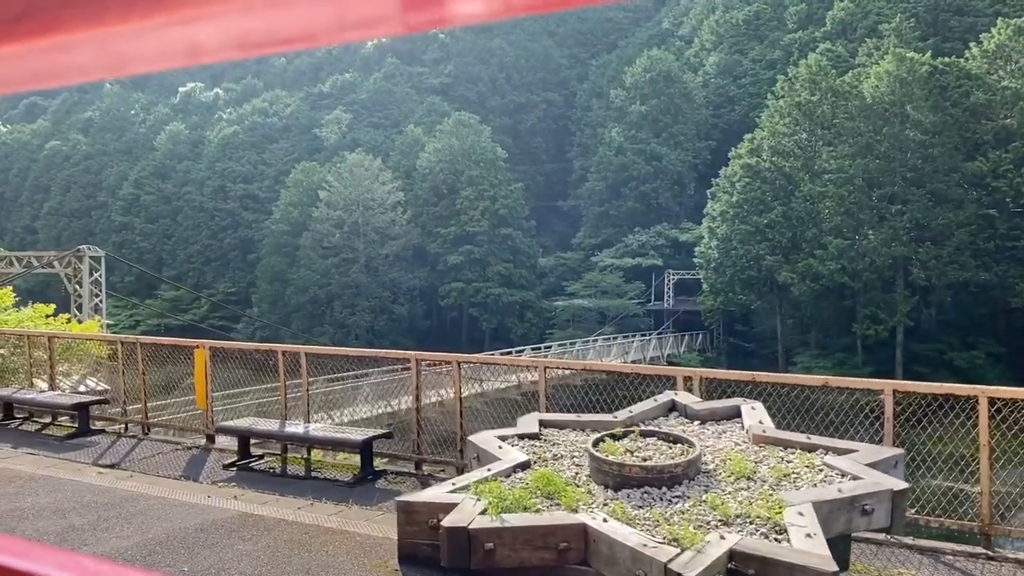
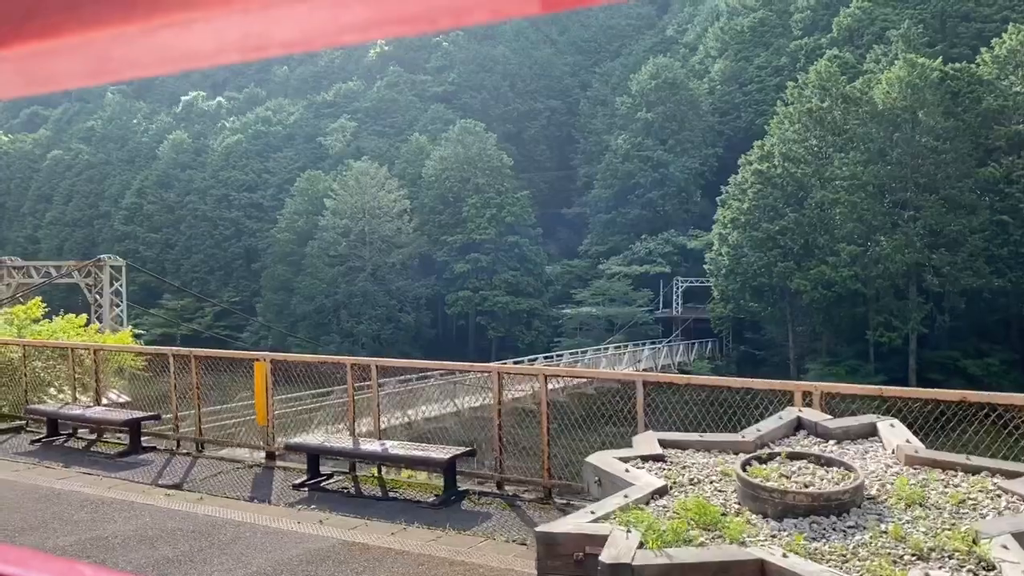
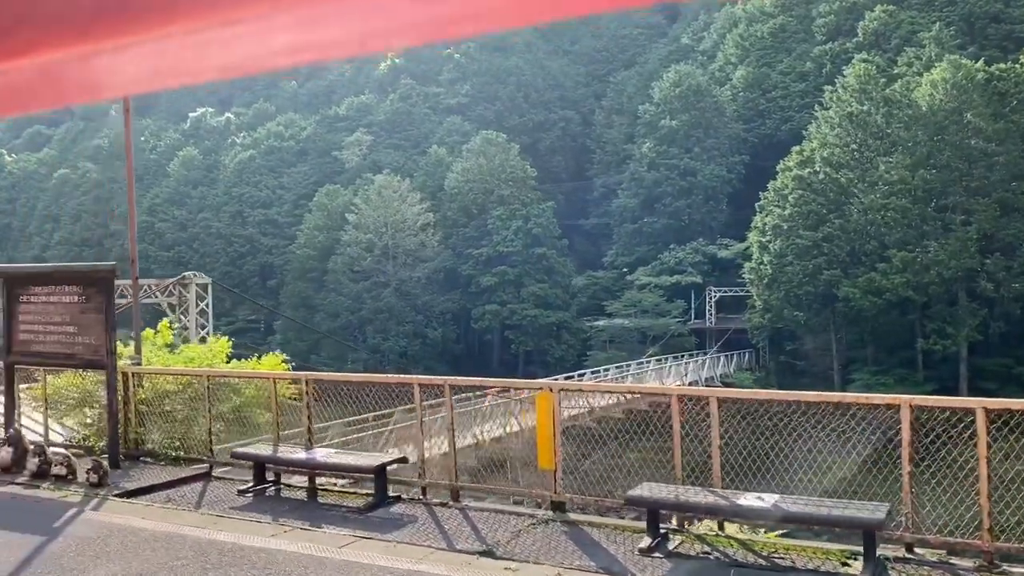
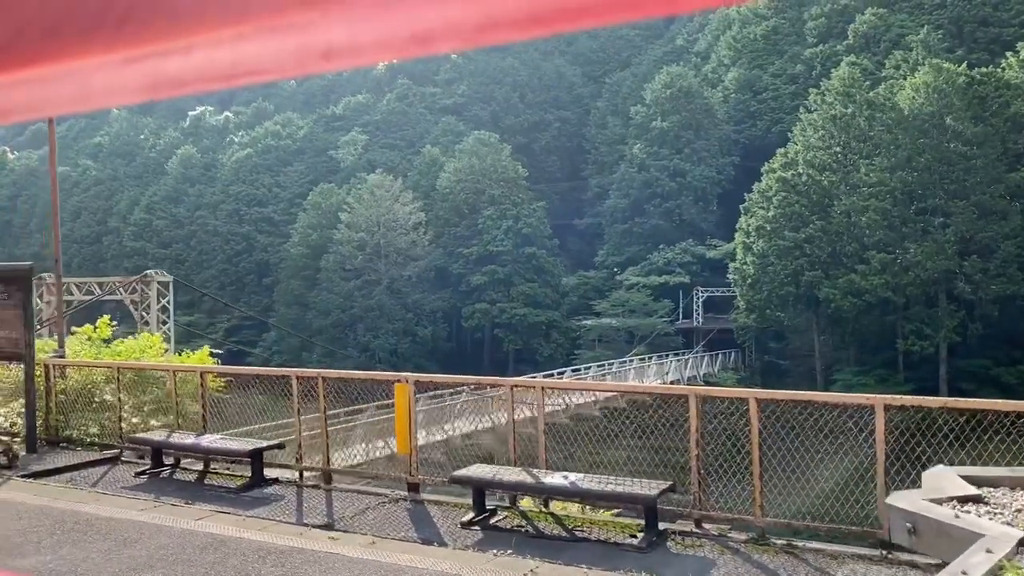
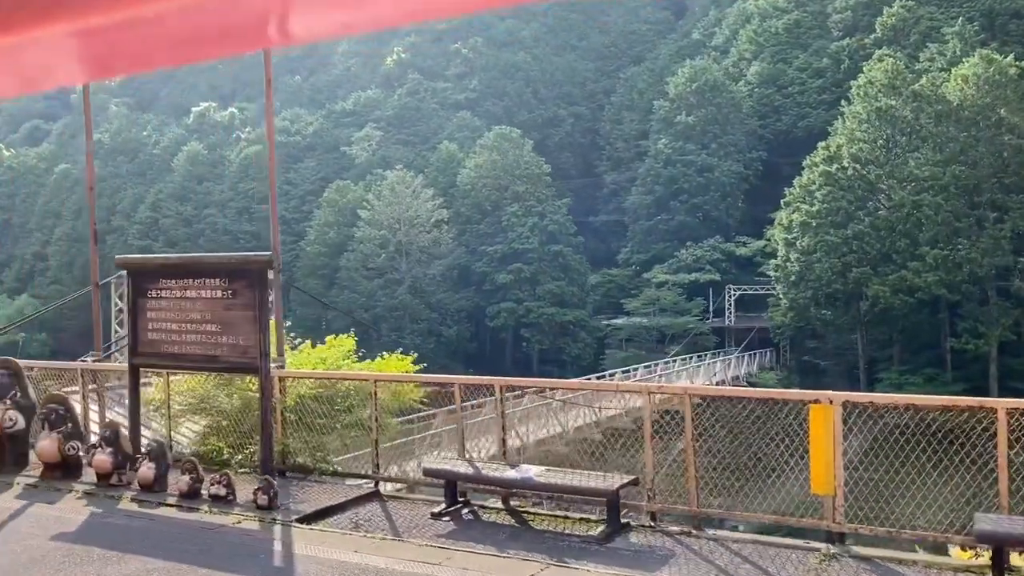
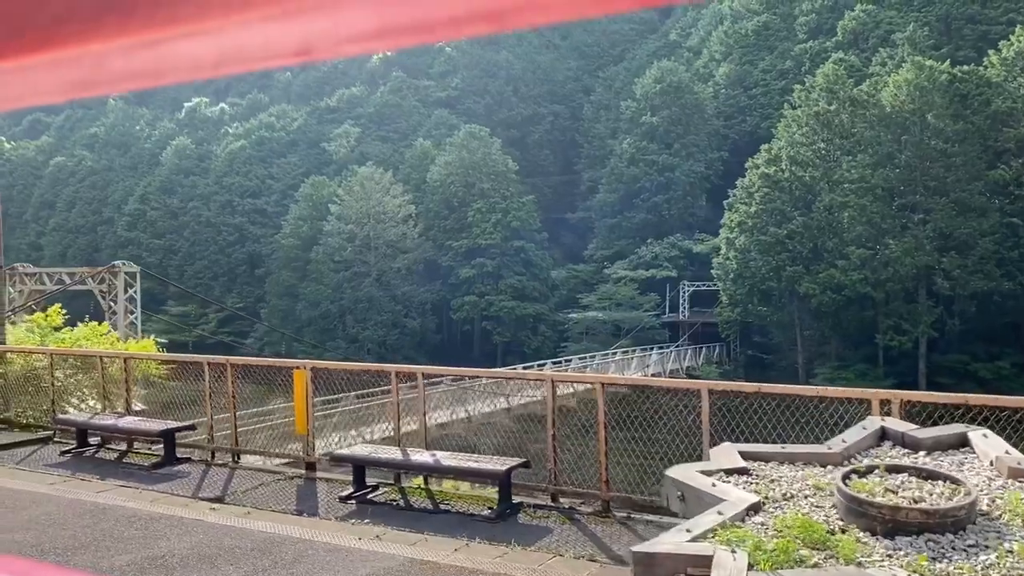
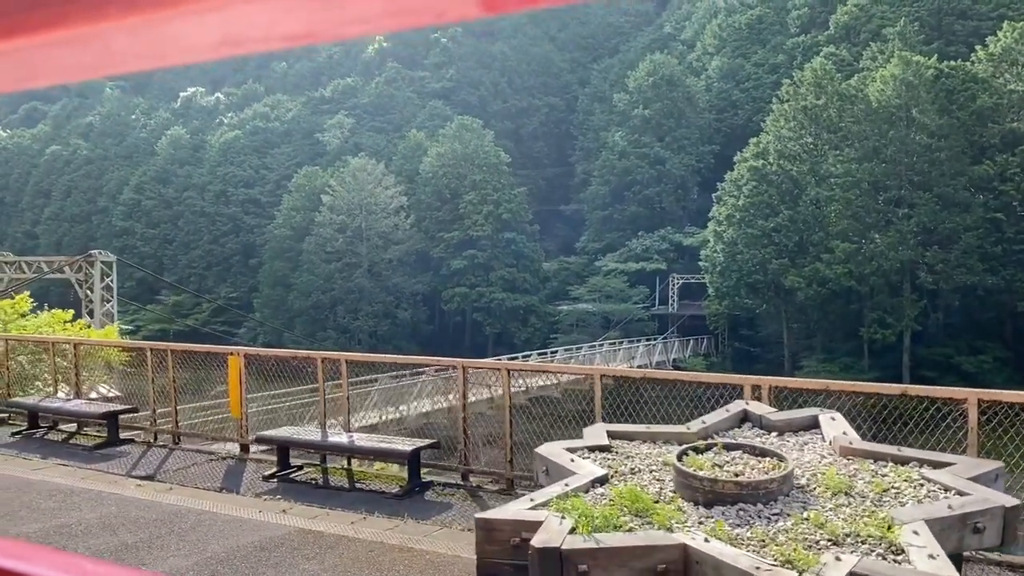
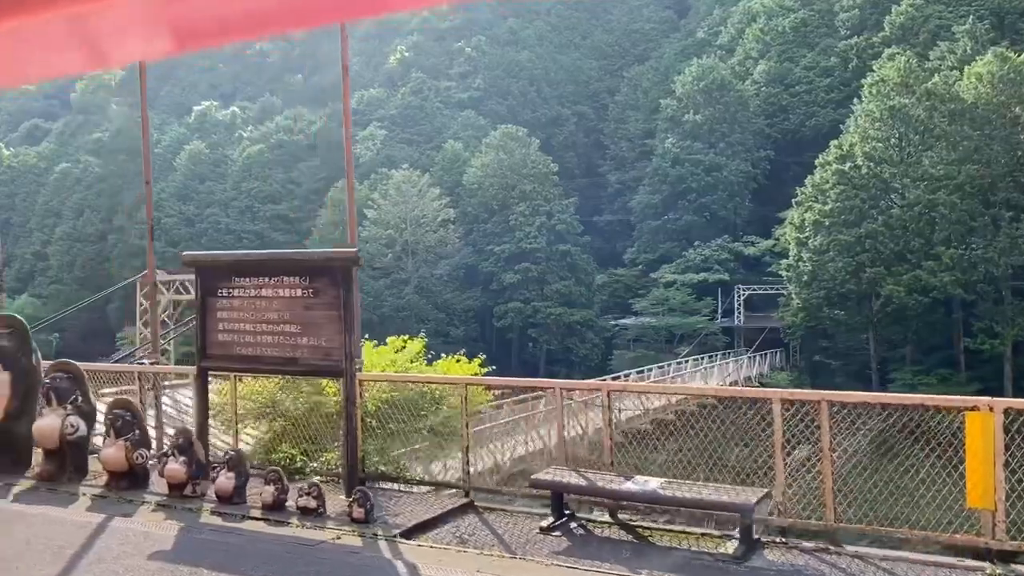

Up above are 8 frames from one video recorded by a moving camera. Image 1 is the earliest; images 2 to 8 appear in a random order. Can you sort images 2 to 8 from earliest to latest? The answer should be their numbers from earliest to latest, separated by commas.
7, 2, 6, 4, 3, 5, 8
